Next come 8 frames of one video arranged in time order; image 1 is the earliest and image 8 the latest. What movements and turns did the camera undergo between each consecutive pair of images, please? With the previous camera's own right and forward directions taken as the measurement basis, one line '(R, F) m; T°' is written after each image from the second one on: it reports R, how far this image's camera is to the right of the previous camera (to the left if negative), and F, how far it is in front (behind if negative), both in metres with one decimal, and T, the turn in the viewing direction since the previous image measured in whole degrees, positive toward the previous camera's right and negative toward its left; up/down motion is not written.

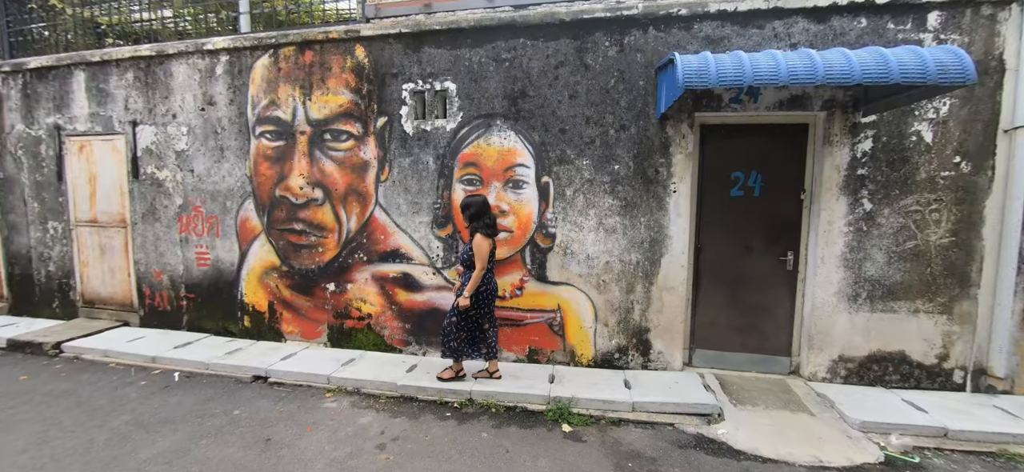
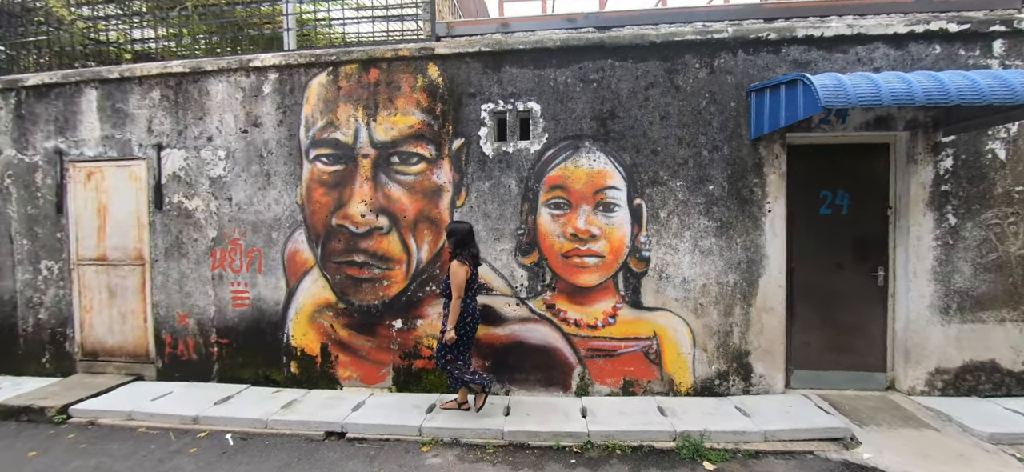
(-1.1, +0.2) m; +6°
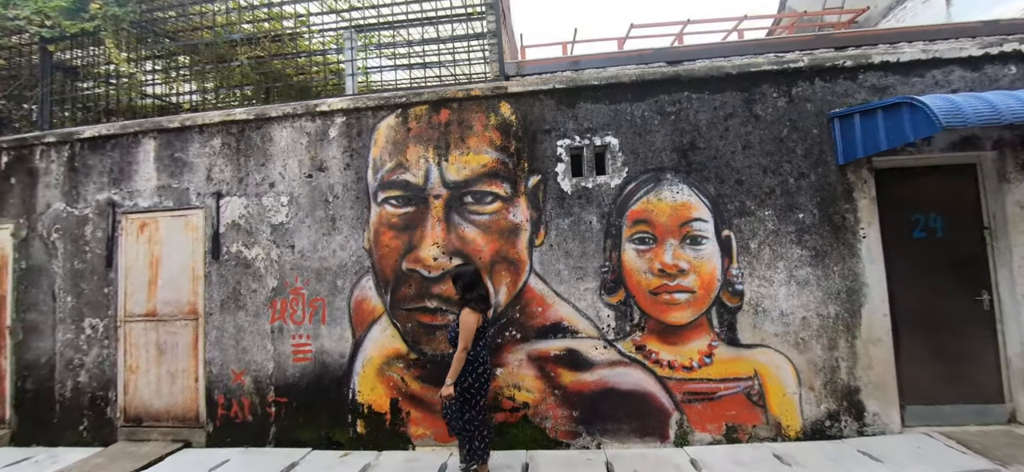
(-0.7, +0.2) m; +1°
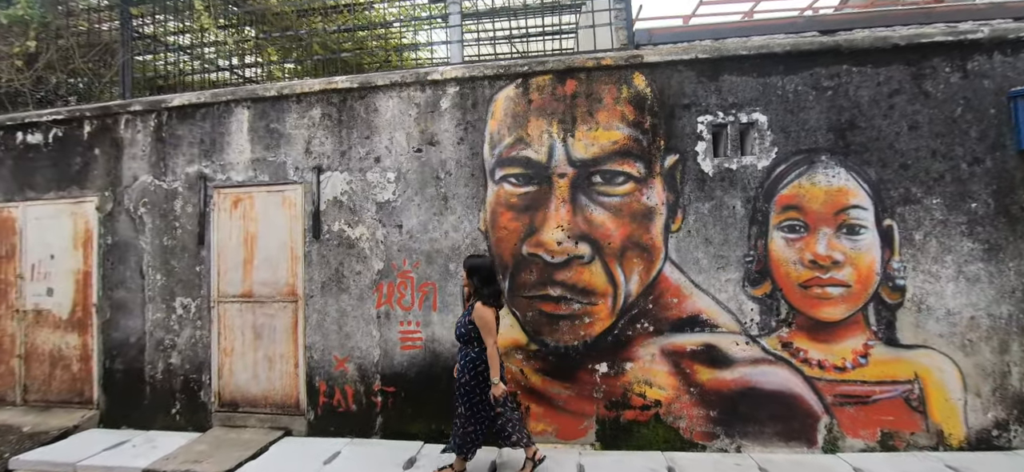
(-1.0, +0.3) m; -1°
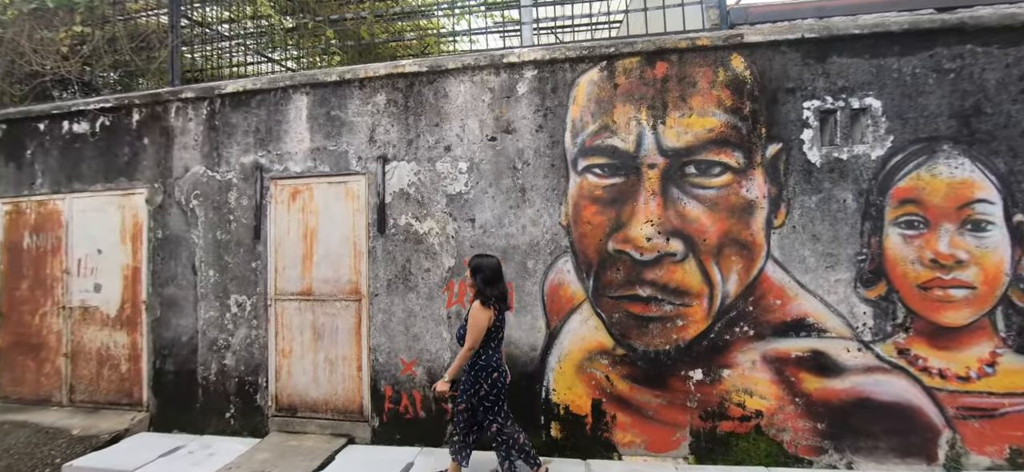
(-0.6, +0.2) m; -1°
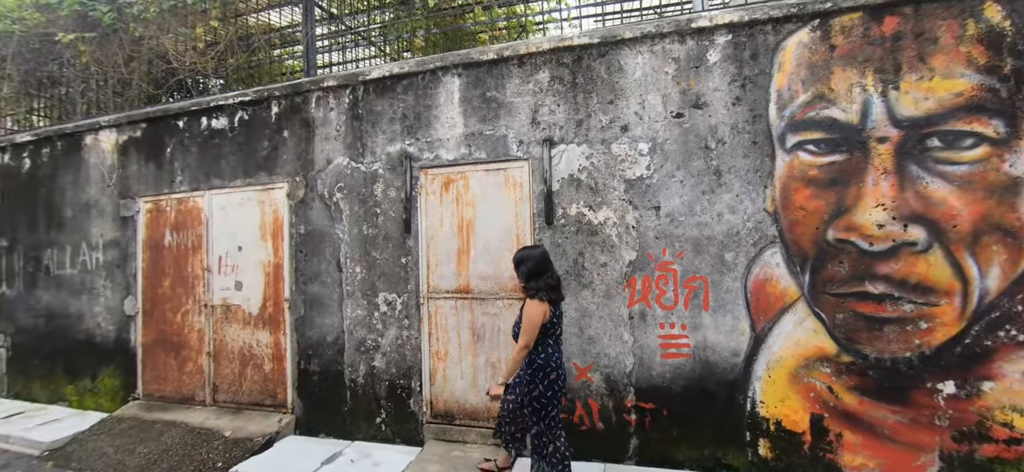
(-1.1, +0.3) m; -4°
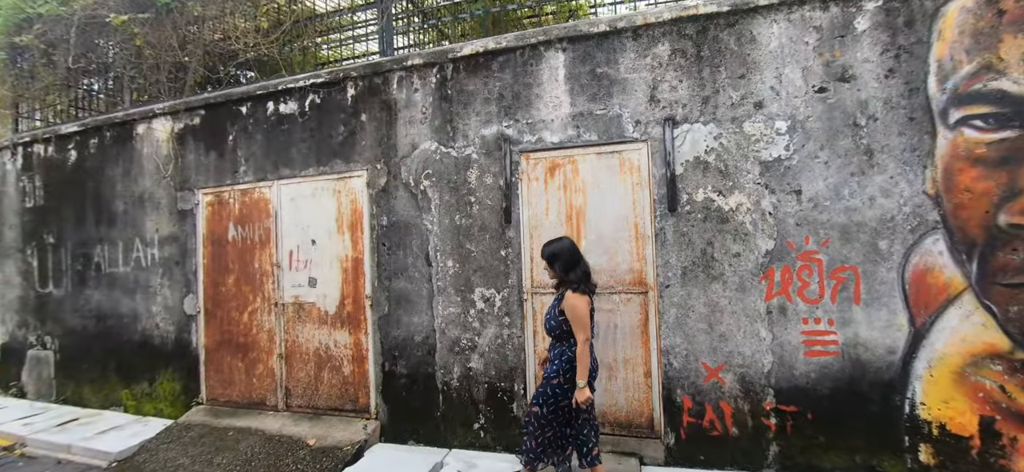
(-0.8, +0.2) m; 0°
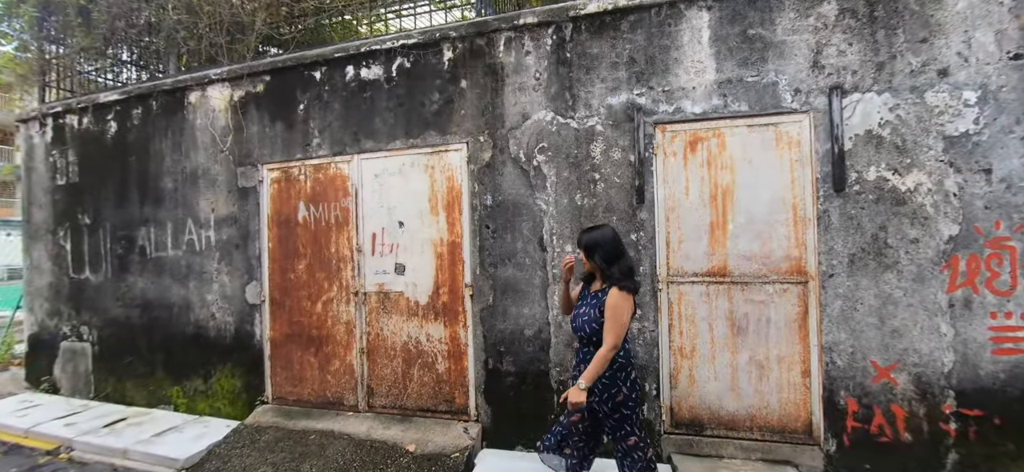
(-0.9, +0.3) m; +2°
